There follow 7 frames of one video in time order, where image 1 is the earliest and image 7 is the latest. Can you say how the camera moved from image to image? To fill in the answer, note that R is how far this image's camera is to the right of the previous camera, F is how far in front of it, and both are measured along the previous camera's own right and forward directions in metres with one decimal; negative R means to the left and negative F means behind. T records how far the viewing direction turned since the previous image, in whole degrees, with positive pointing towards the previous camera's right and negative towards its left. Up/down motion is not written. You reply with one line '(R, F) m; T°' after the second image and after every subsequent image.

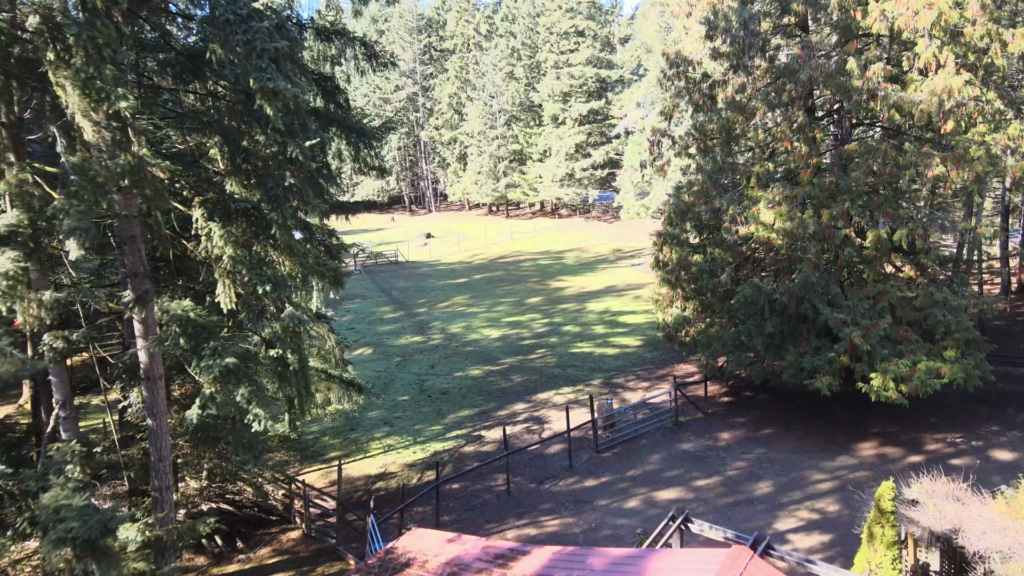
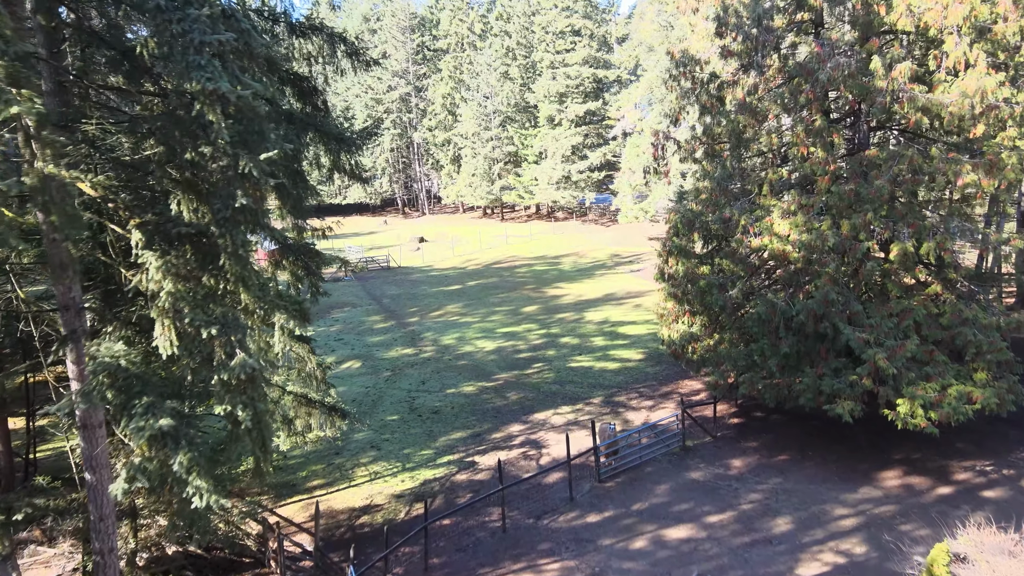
(0.0, +0.9) m; 0°
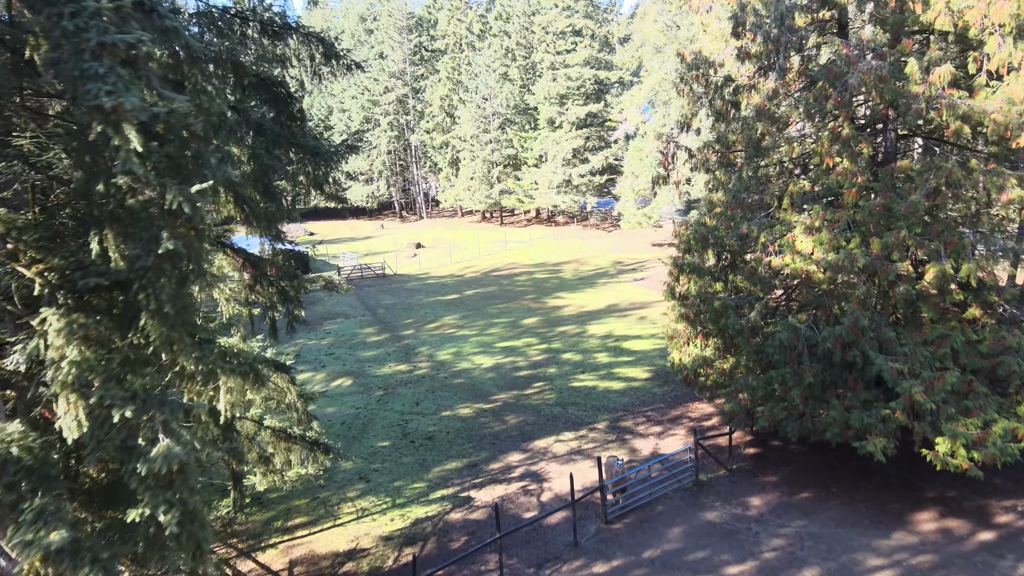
(0.0, +0.9) m; 0°
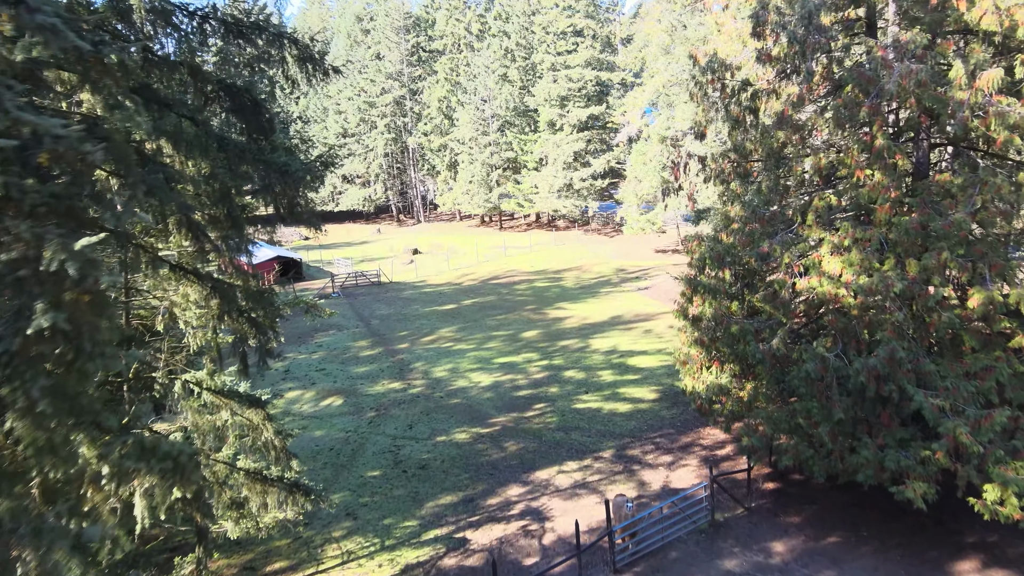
(0.0, +0.9) m; 0°
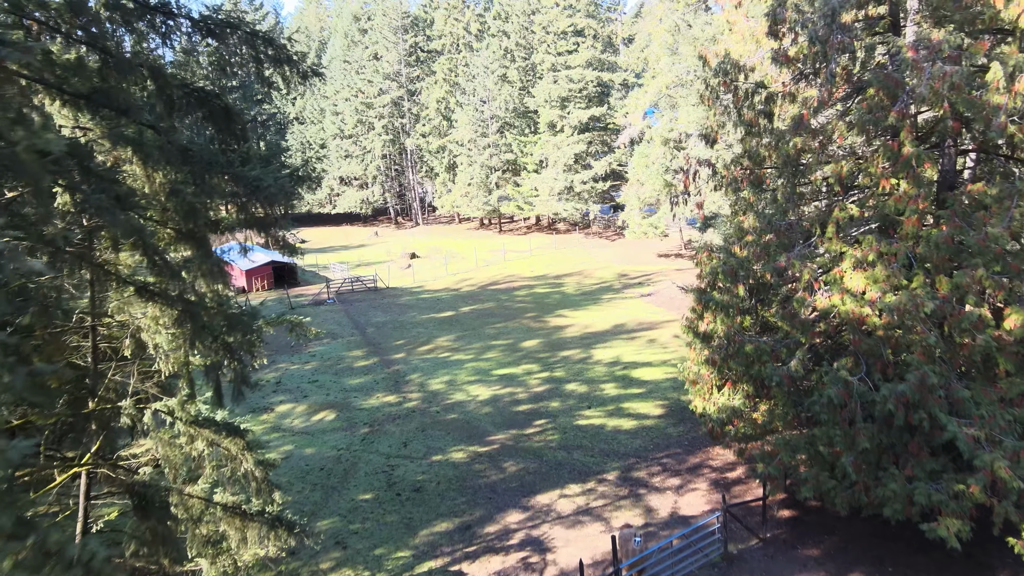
(0.0, +0.6) m; 0°
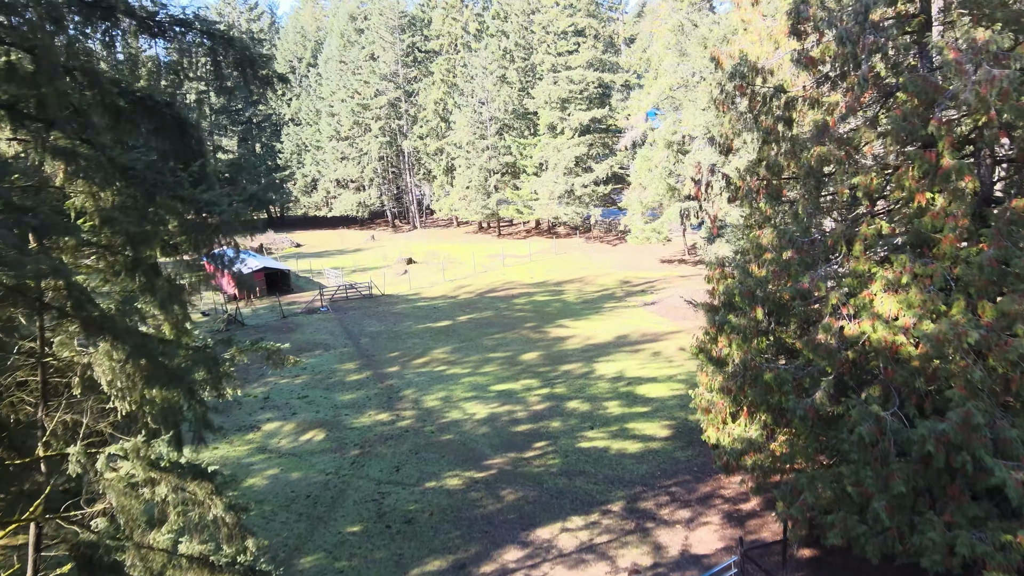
(0.0, +0.8) m; 0°
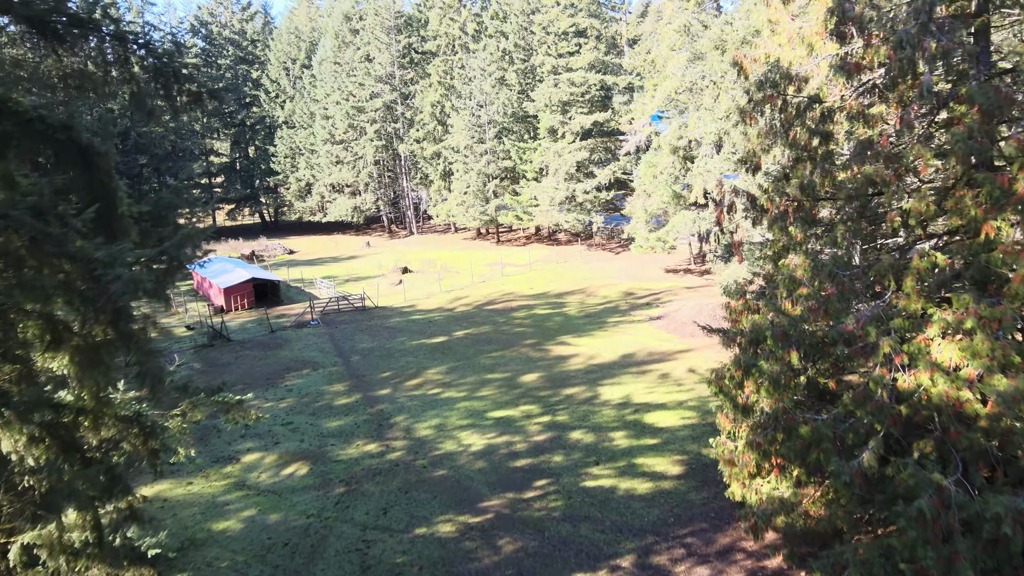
(0.0, +1.1) m; 0°
